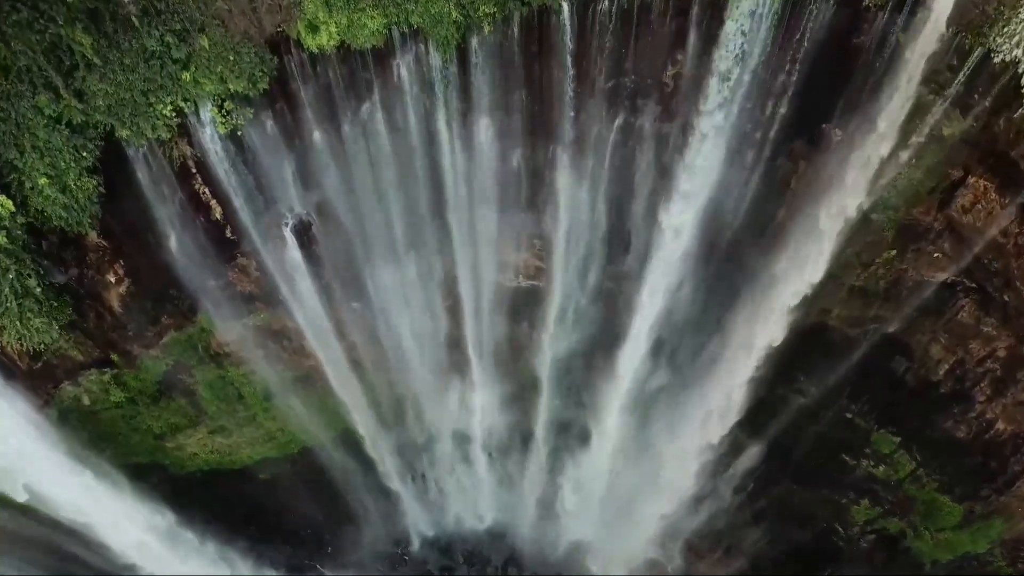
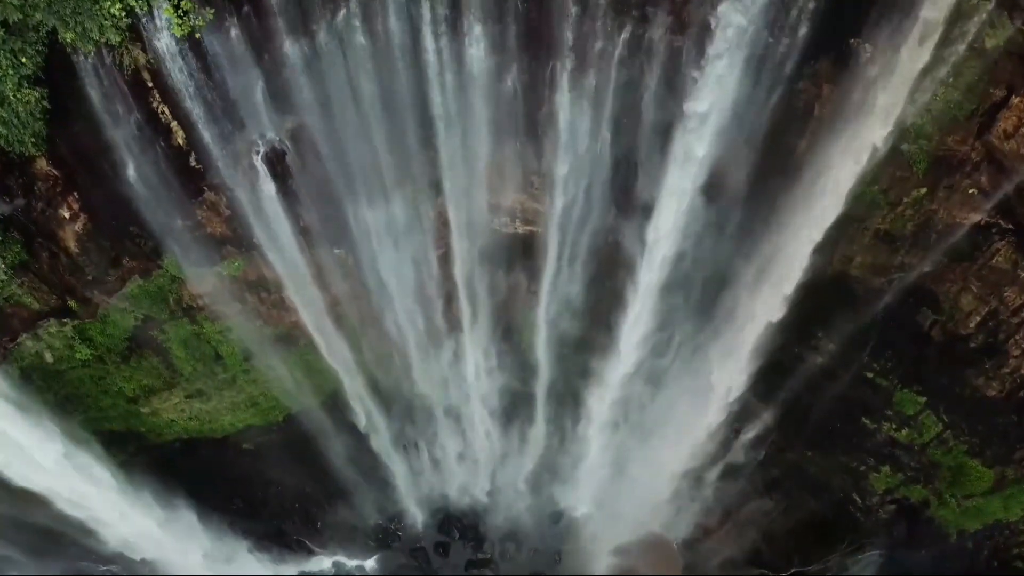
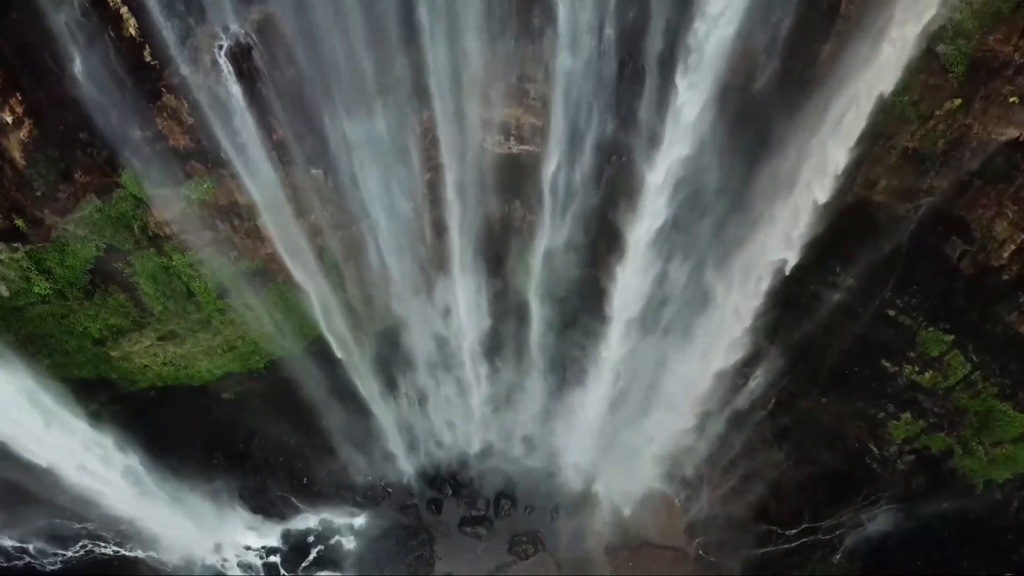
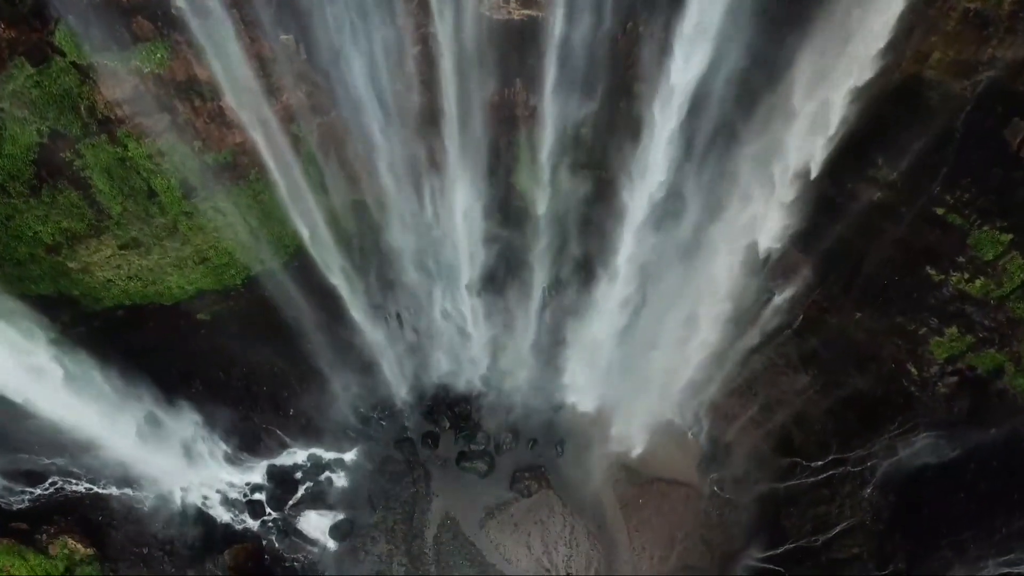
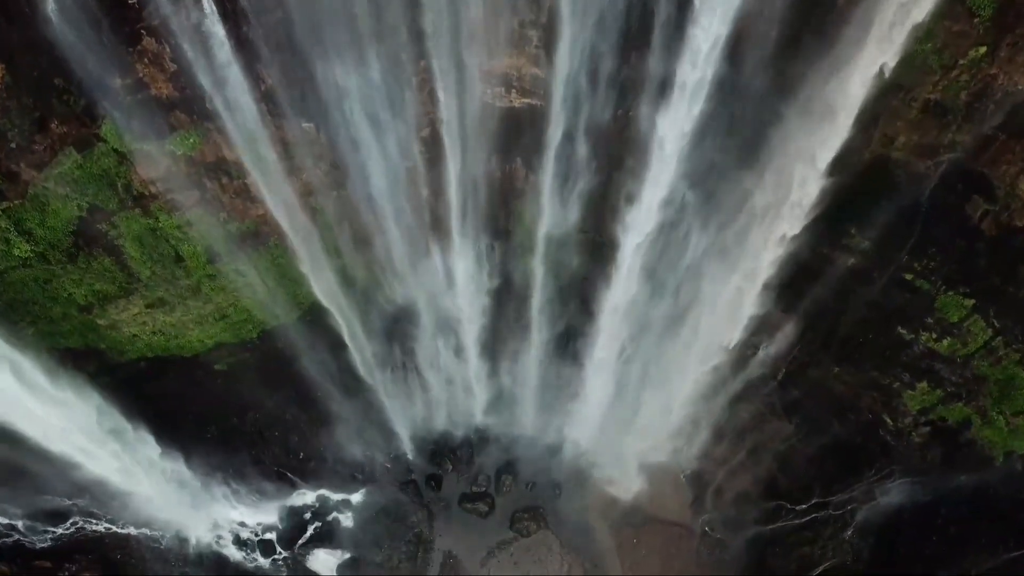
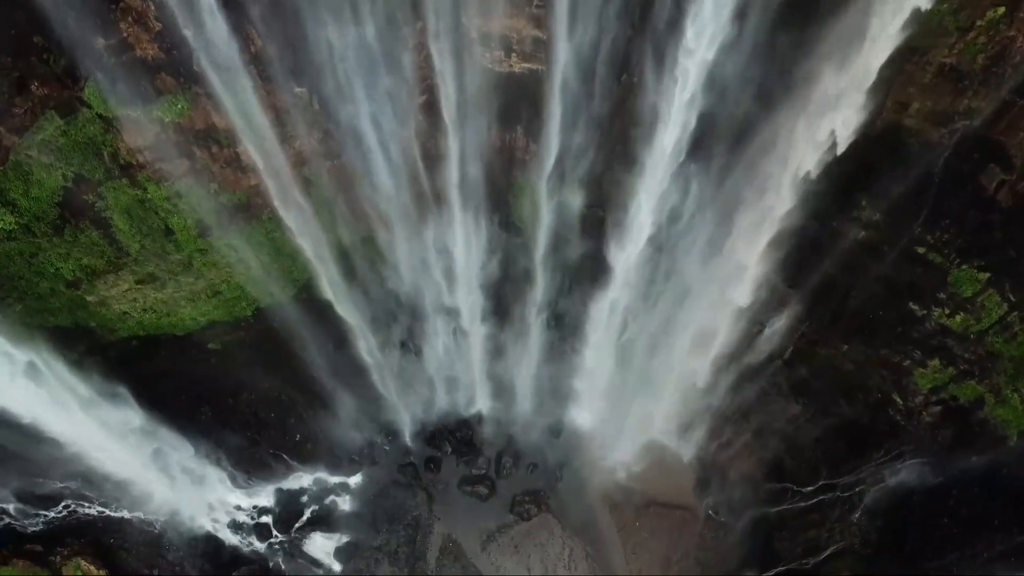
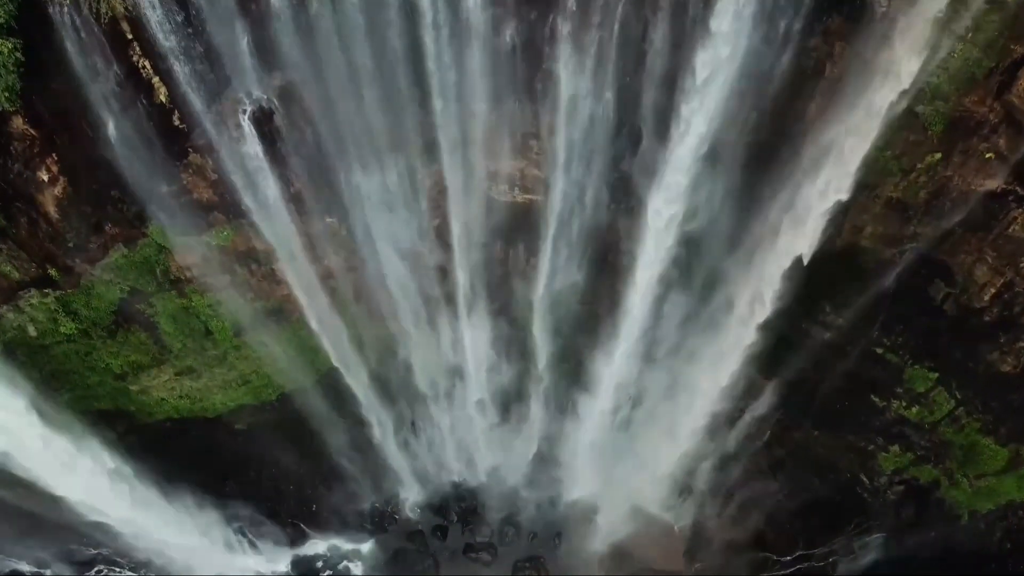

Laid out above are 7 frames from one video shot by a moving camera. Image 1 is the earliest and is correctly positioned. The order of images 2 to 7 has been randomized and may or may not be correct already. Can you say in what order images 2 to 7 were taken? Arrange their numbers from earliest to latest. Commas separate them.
2, 7, 3, 5, 6, 4
